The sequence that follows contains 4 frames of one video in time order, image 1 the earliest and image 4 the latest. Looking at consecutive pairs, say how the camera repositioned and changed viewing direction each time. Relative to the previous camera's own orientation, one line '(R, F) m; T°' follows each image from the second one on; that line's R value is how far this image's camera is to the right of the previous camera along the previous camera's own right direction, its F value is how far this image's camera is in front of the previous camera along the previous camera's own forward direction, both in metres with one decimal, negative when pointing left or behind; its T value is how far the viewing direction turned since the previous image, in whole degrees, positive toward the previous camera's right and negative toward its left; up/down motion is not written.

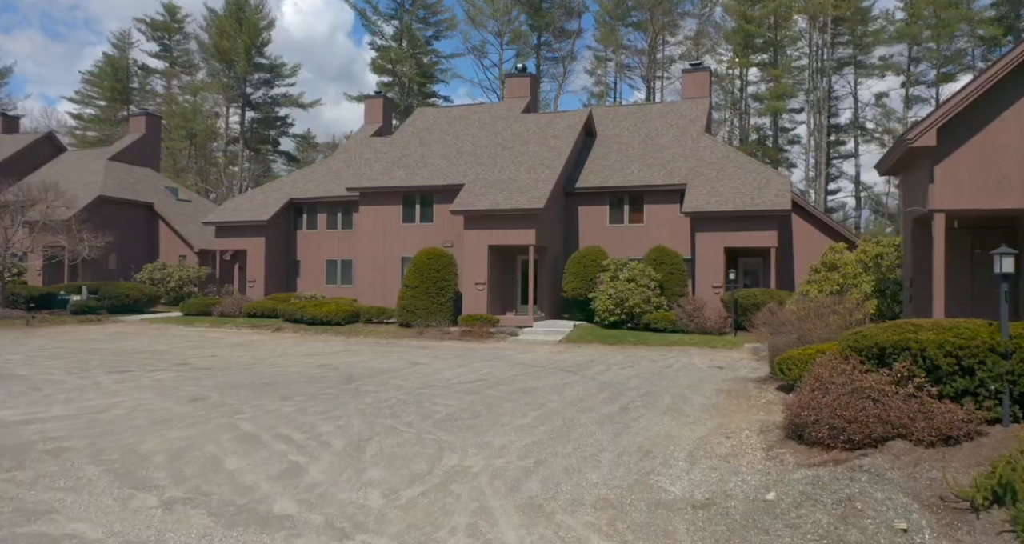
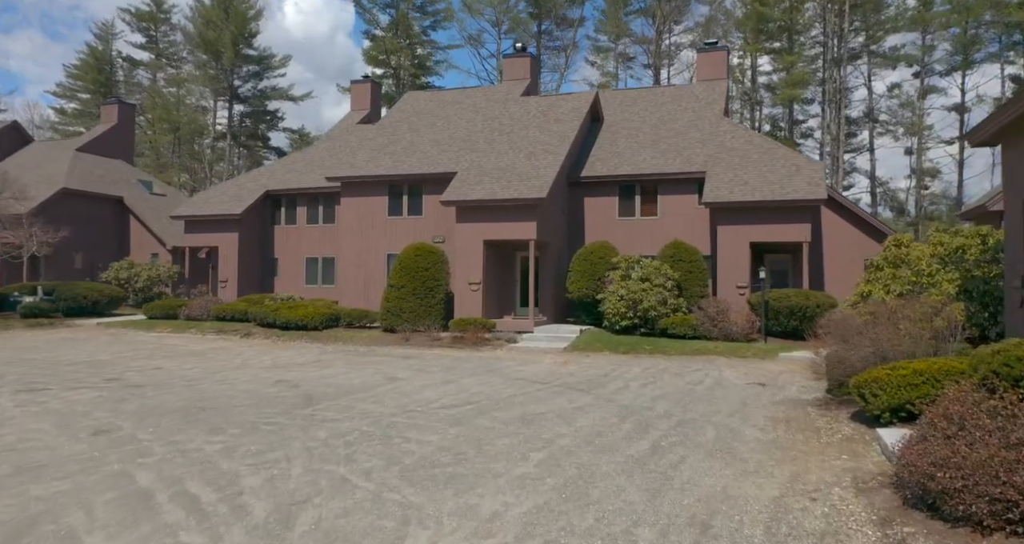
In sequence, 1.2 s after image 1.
(0.0, +2.6) m; 0°
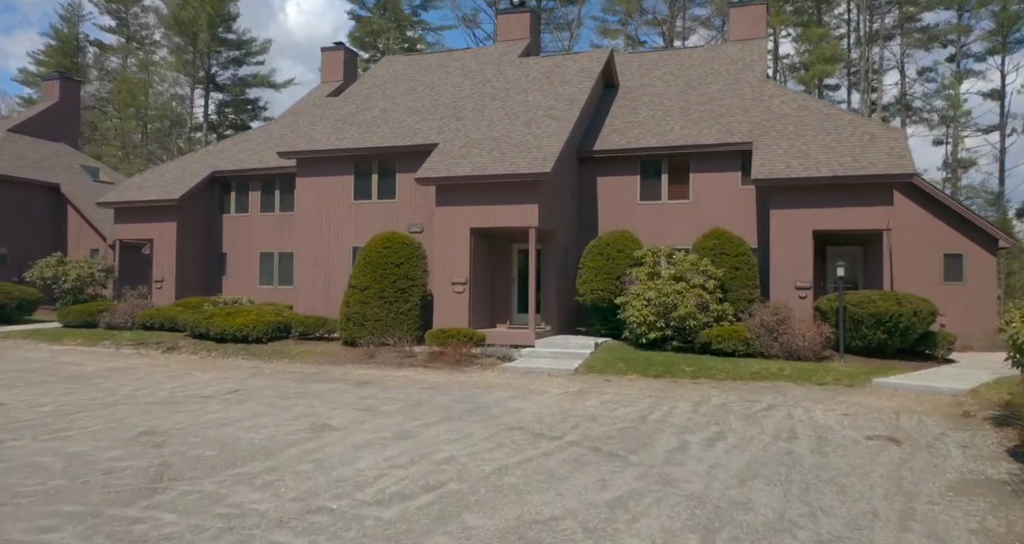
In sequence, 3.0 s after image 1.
(+0.1, +4.5) m; 0°
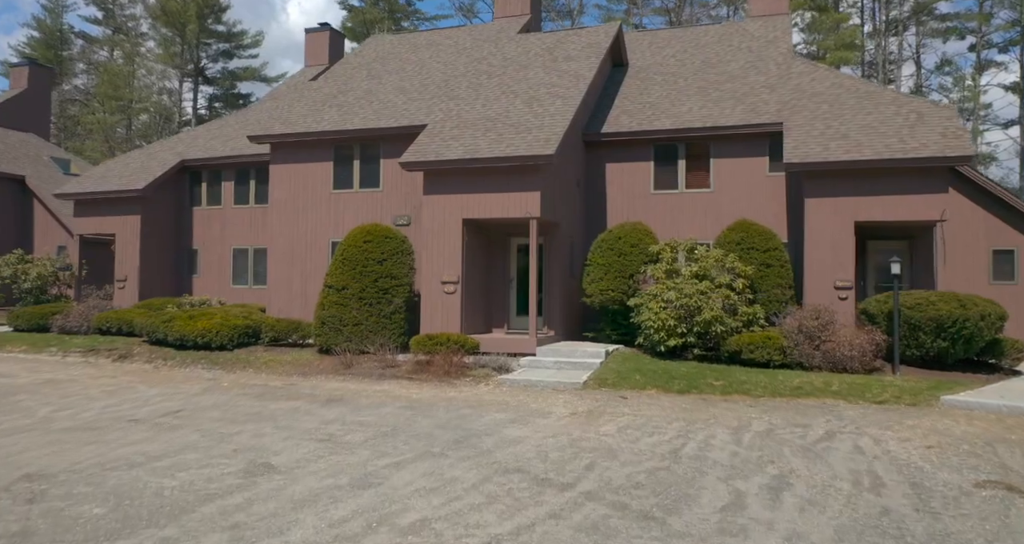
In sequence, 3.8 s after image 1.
(0.0, +2.0) m; 0°
